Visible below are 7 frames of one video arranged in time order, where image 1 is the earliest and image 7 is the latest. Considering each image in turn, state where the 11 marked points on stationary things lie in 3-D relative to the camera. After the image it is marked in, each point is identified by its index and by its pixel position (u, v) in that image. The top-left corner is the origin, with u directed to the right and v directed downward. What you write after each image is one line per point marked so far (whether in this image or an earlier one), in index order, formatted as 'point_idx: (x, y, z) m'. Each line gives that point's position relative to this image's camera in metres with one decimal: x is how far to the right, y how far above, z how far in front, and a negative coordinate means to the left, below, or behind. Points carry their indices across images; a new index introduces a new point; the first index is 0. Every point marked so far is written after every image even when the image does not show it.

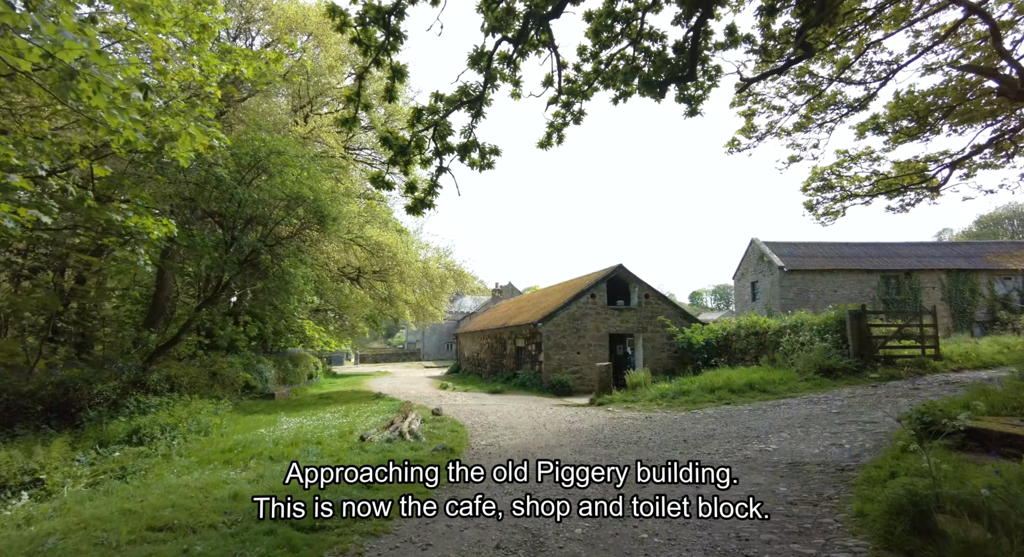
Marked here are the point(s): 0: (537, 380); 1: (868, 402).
0: (+0.8, -3.0, +18.6) m
1: (+5.6, -1.9, +9.8) m
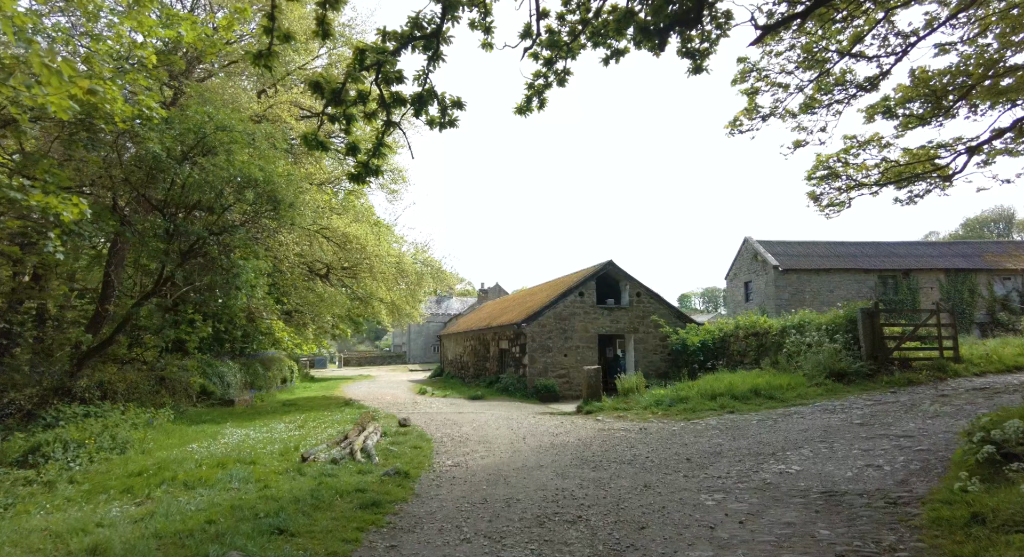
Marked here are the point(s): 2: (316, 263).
0: (+0.3, -2.9, +17.3) m
1: (+5.2, -1.8, +8.6) m
2: (-5.2, +0.4, +16.8) m
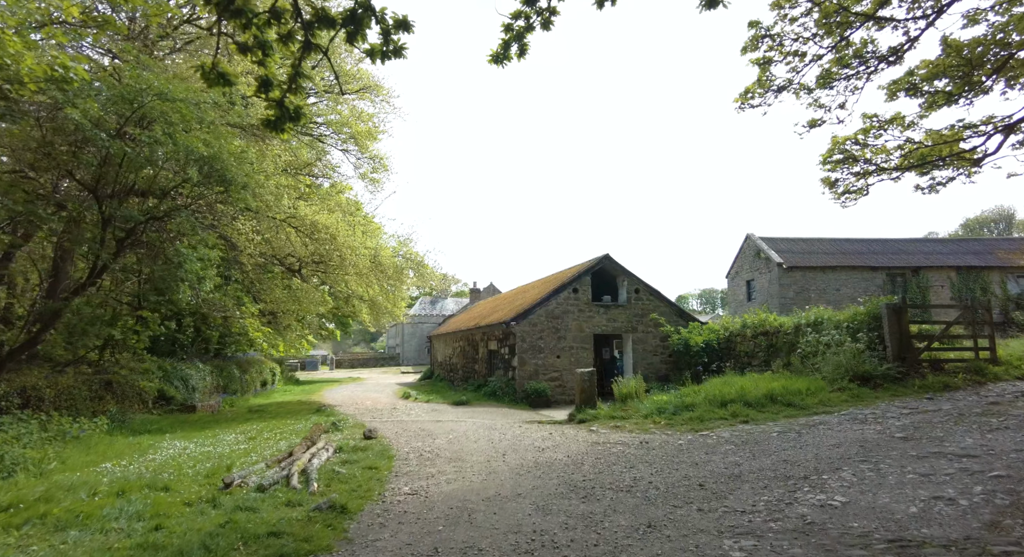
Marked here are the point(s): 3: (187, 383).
0: (0.0, -2.8, +15.9) m
1: (+4.9, -1.7, +7.3) m
2: (-5.5, +0.5, +15.4) m
3: (-8.4, -2.7, +16.3) m
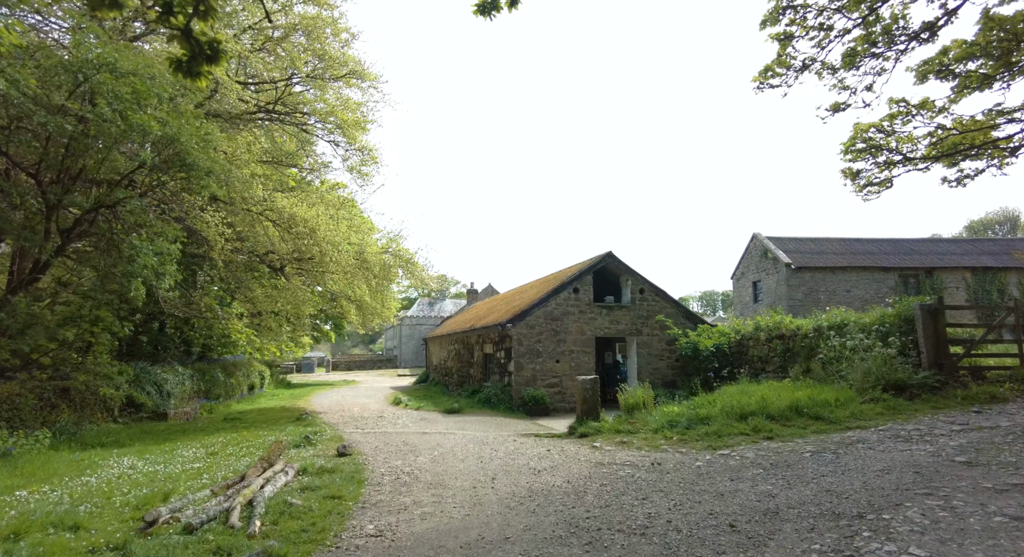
0: (-0.1, -2.8, +14.9) m
1: (+4.8, -1.6, +6.2) m
2: (-5.6, +0.6, +14.4) m
3: (-8.5, -2.7, +15.2) m
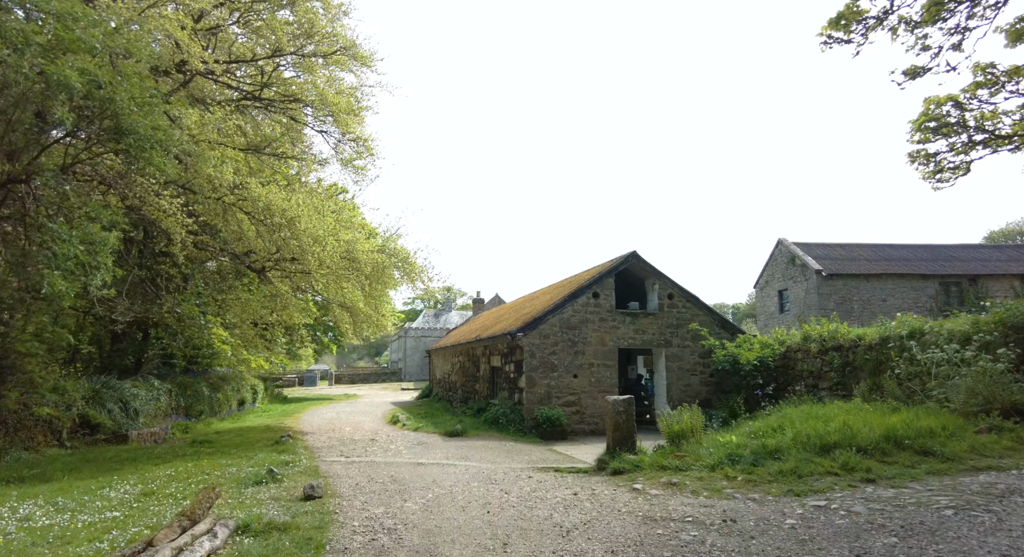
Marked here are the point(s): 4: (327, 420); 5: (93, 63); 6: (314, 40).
0: (+0.1, -2.8, +13.0) m
1: (+5.0, -1.5, +4.3) m
2: (-5.4, +0.5, +12.6) m
3: (-8.2, -2.7, +13.4) m
4: (-5.6, -4.2, +18.8) m
5: (-4.8, +2.5, +7.1) m
6: (-4.5, +5.4, +14.3) m
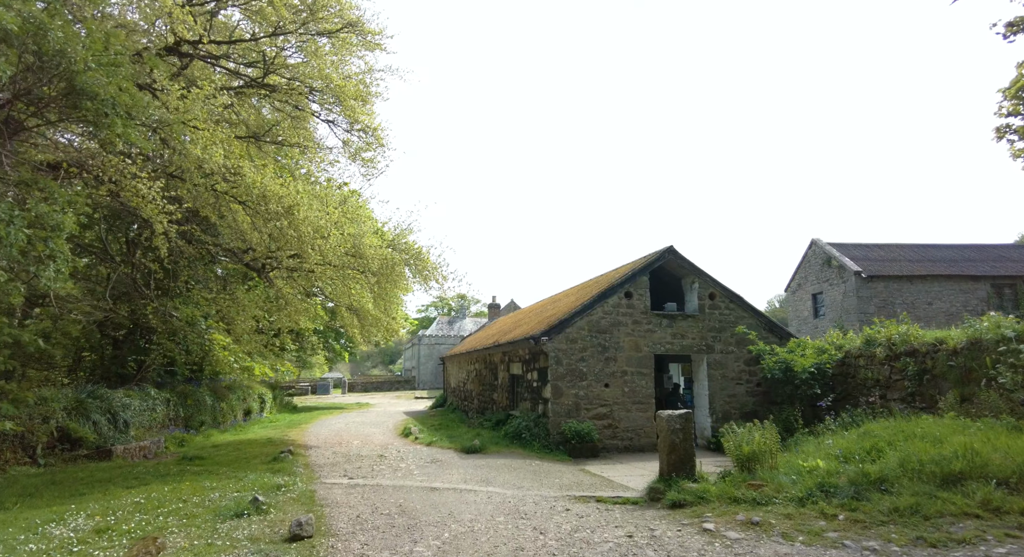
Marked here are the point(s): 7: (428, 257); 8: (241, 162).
0: (+0.5, -2.8, +11.6) m
1: (+5.2, -1.3, +2.8) m
2: (-5.0, +0.6, +11.4) m
3: (-7.8, -2.7, +12.2) m
4: (-5.0, -4.3, +17.5) m
5: (-4.5, +2.6, +5.9) m
6: (-4.0, +5.4, +13.1) m
7: (-1.7, +0.4, +12.8) m
8: (-4.4, +1.9, +10.2) m
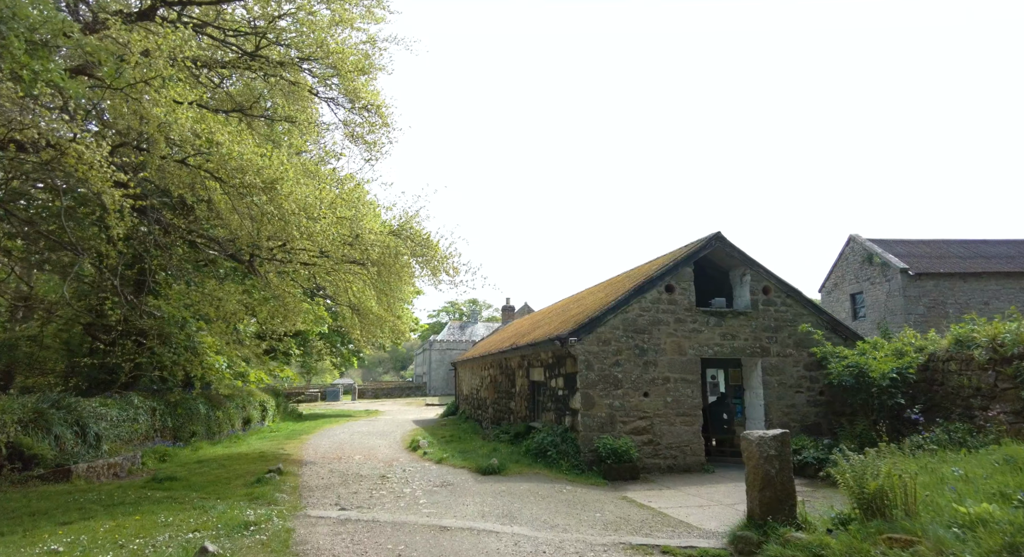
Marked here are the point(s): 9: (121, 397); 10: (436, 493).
0: (+0.9, -2.6, +9.9) m
1: (+5.5, -1.1, +1.0) m
2: (-4.6, +0.7, +9.8) m
3: (-7.4, -2.6, +10.7) m
4: (-4.5, -4.2, +15.9) m
5: (-4.2, +2.7, +4.4) m
6: (-3.6, +5.5, +11.6) m
7: (-1.3, +0.6, +11.2) m
8: (-4.1, +2.0, +8.6) m
9: (-8.3, -2.5, +13.2) m
10: (-1.0, -2.7, +8.1) m
